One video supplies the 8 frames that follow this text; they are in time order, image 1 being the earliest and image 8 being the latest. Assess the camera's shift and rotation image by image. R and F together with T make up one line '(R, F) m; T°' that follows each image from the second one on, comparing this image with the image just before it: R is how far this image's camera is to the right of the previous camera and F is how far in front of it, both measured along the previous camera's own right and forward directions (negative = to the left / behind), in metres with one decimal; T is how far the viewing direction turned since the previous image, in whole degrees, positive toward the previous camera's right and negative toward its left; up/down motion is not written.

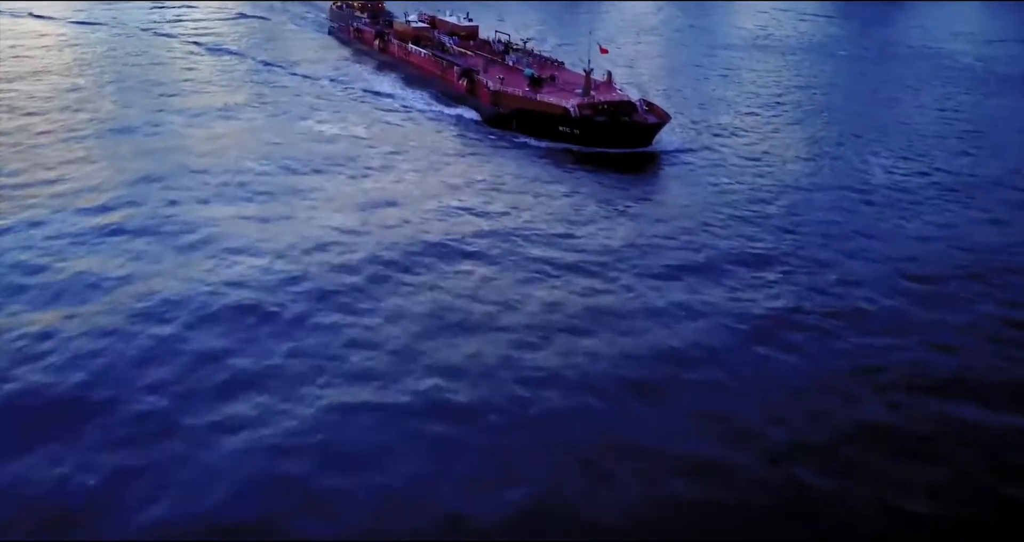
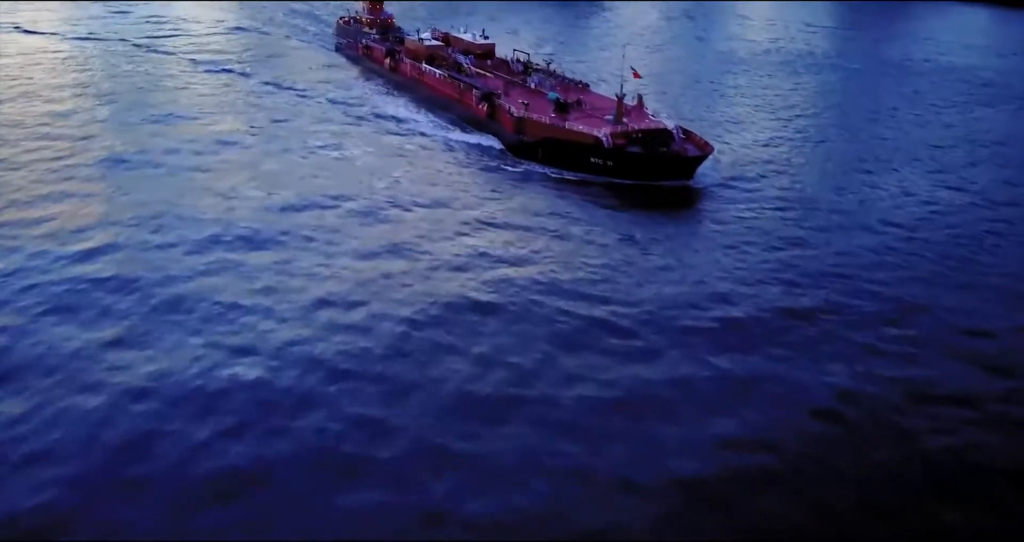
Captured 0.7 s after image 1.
(-0.7, +2.3) m; 0°
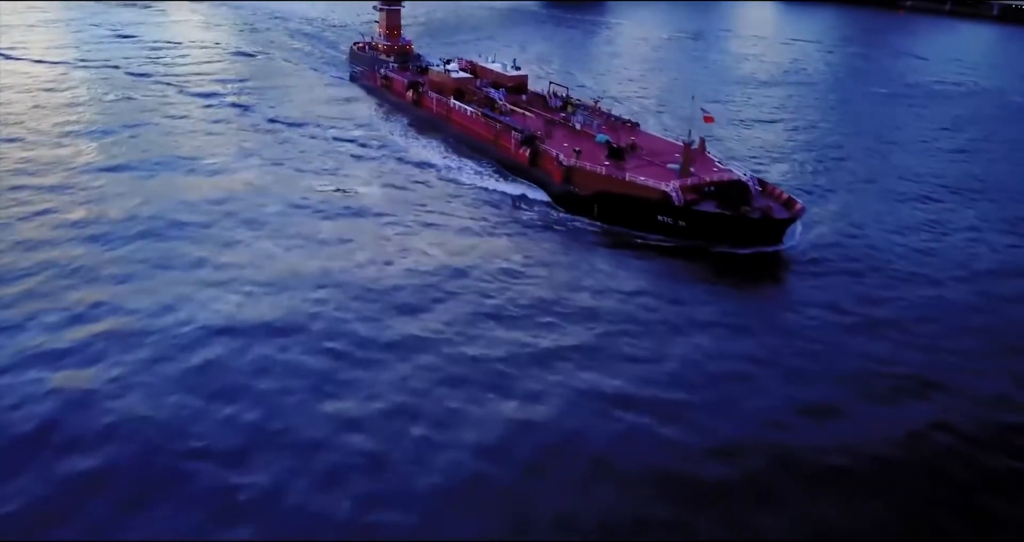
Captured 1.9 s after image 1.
(-1.3, +3.5) m; 0°
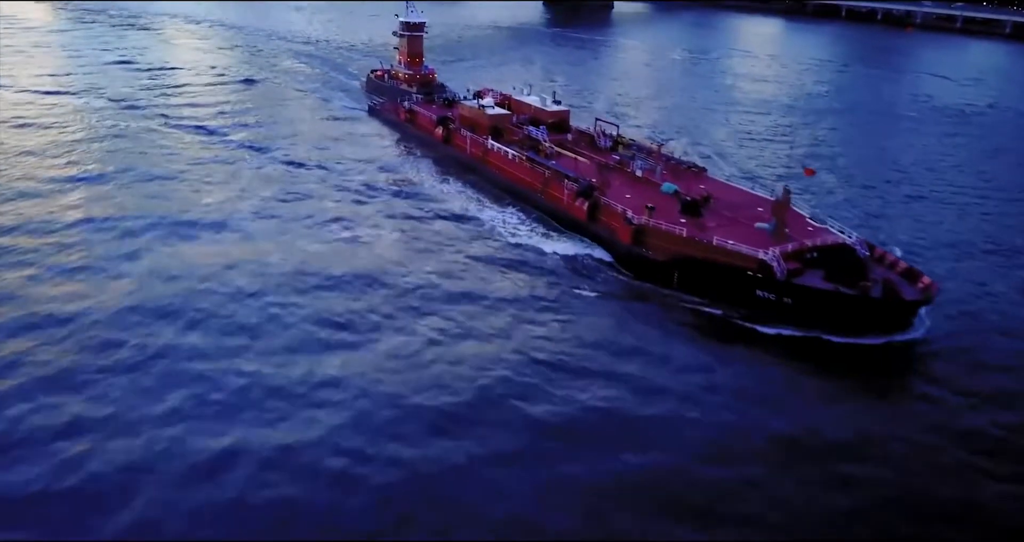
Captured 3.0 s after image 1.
(-1.4, +3.5) m; 0°
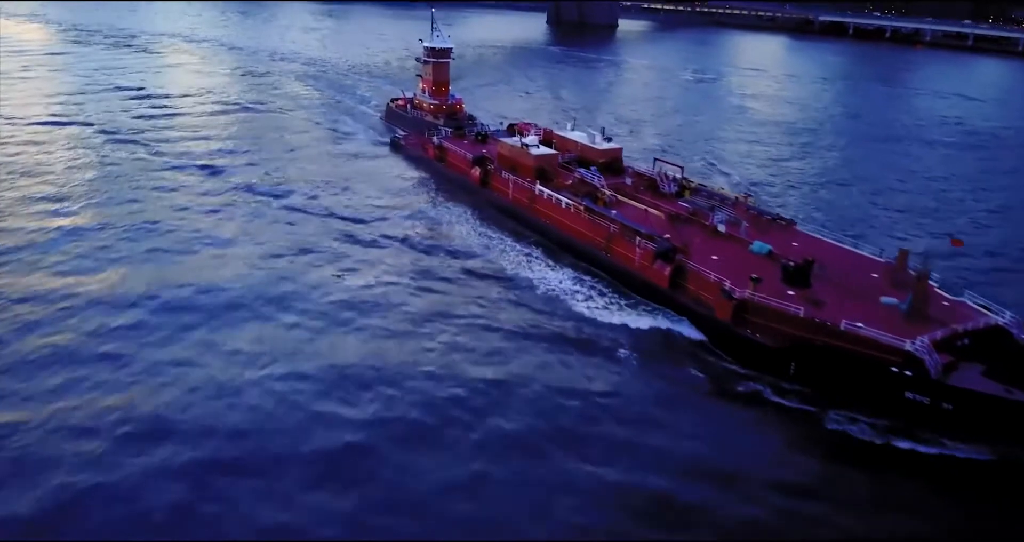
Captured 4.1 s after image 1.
(-1.4, +3.4) m; 0°
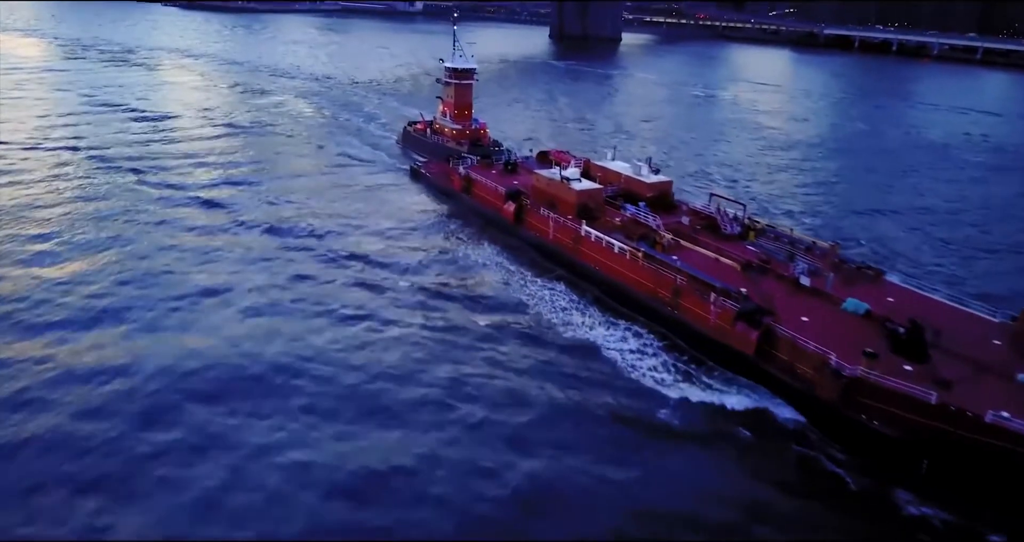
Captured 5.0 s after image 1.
(-1.1, +2.6) m; 0°
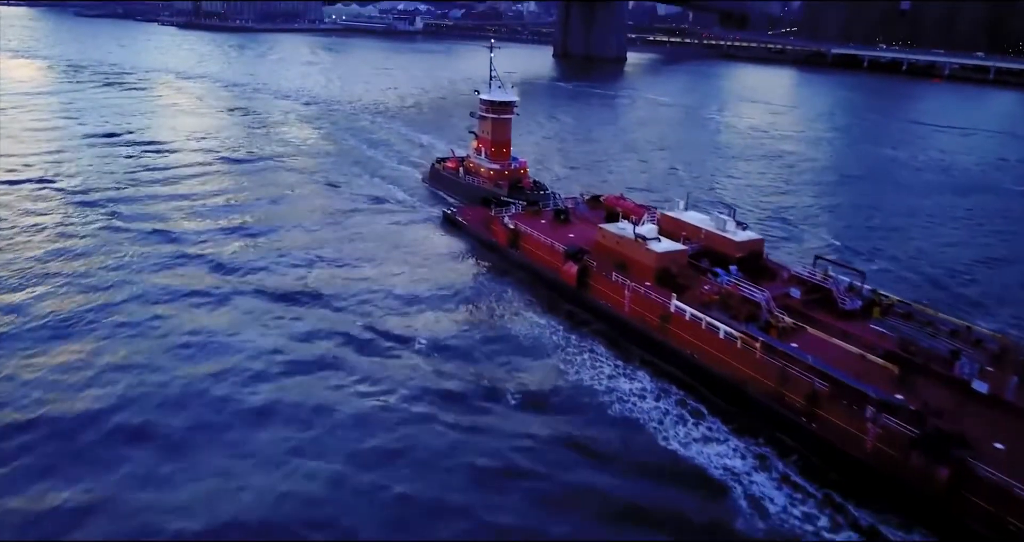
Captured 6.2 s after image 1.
(-1.5, +3.8) m; 0°
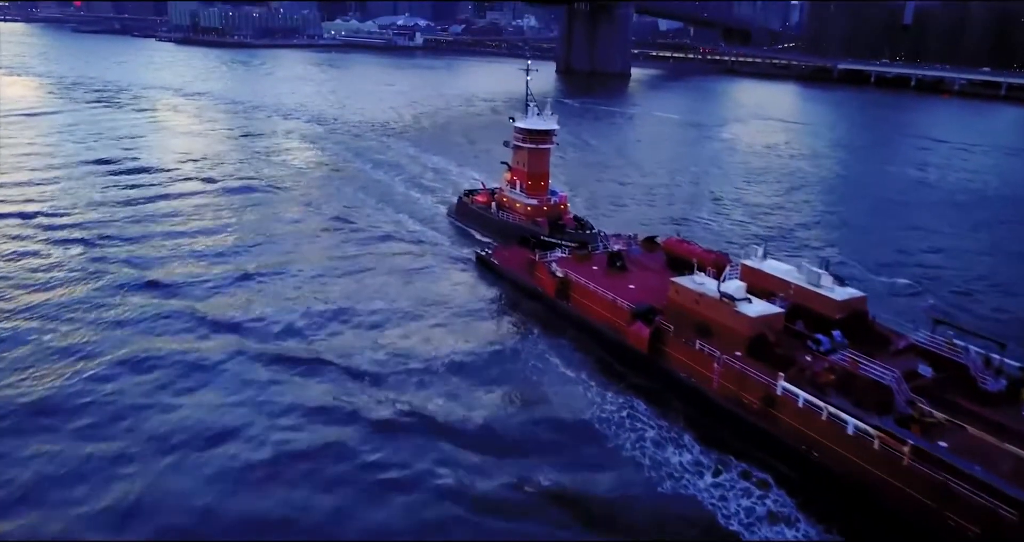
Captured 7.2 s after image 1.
(-1.2, +3.1) m; 0°
